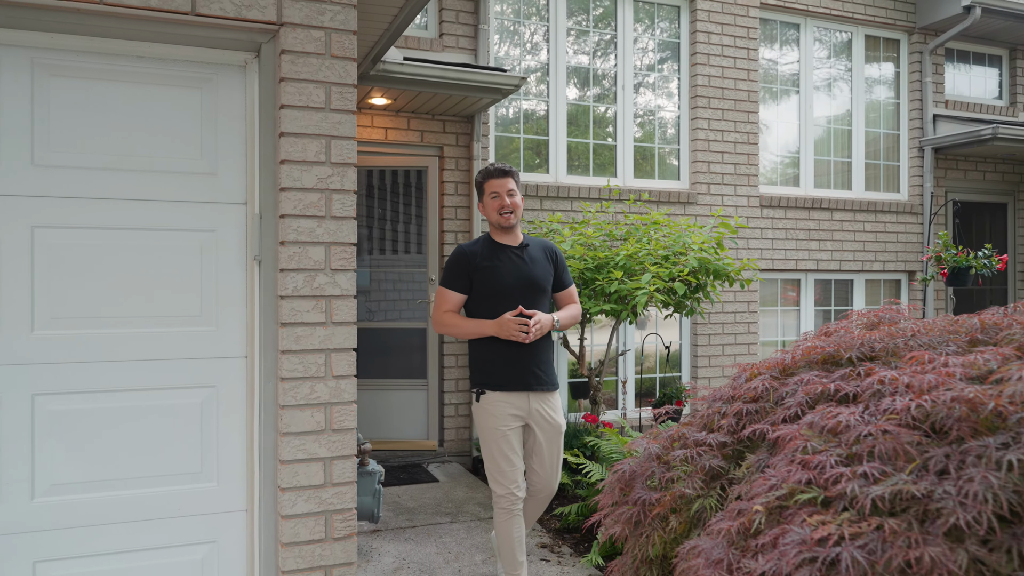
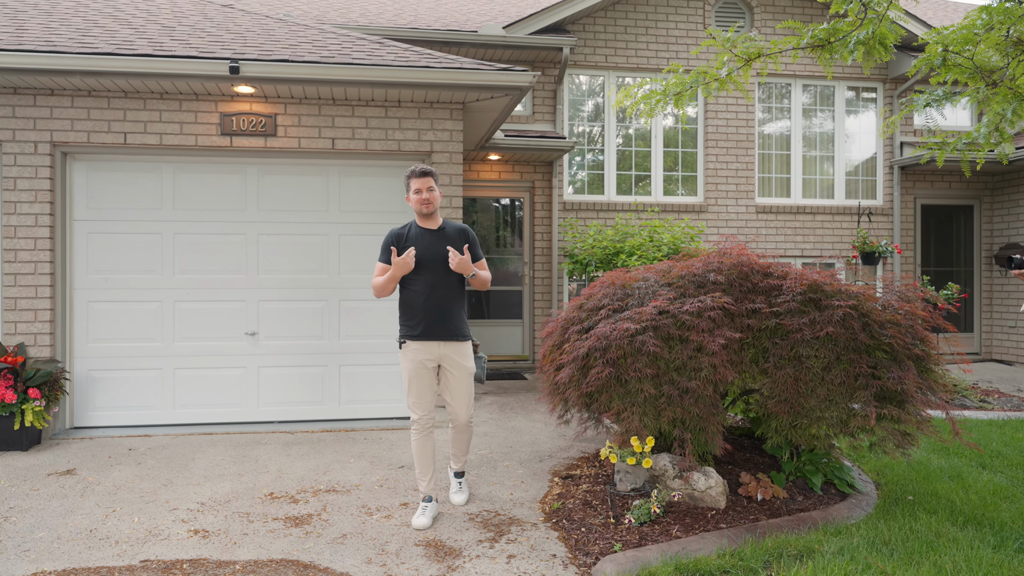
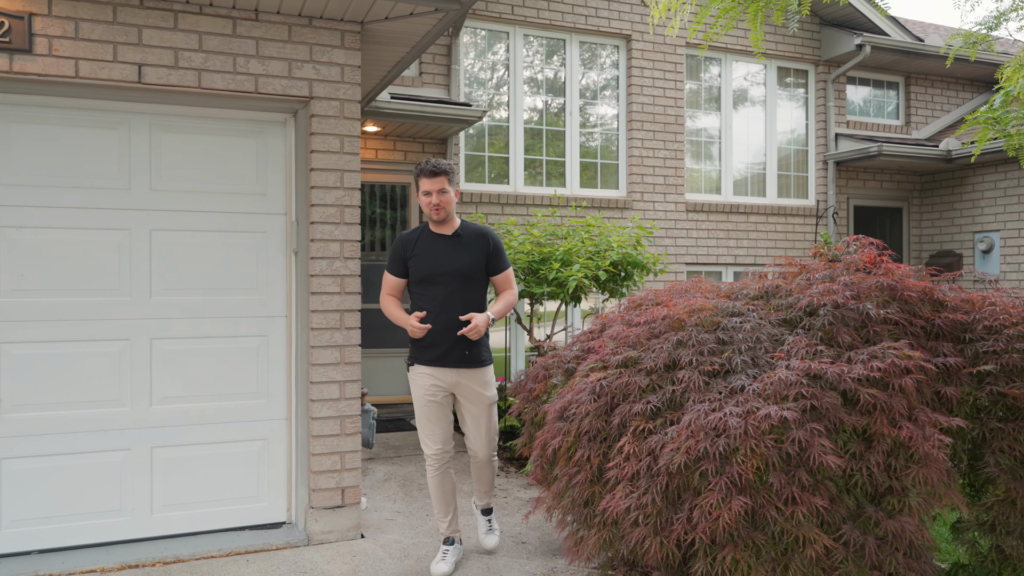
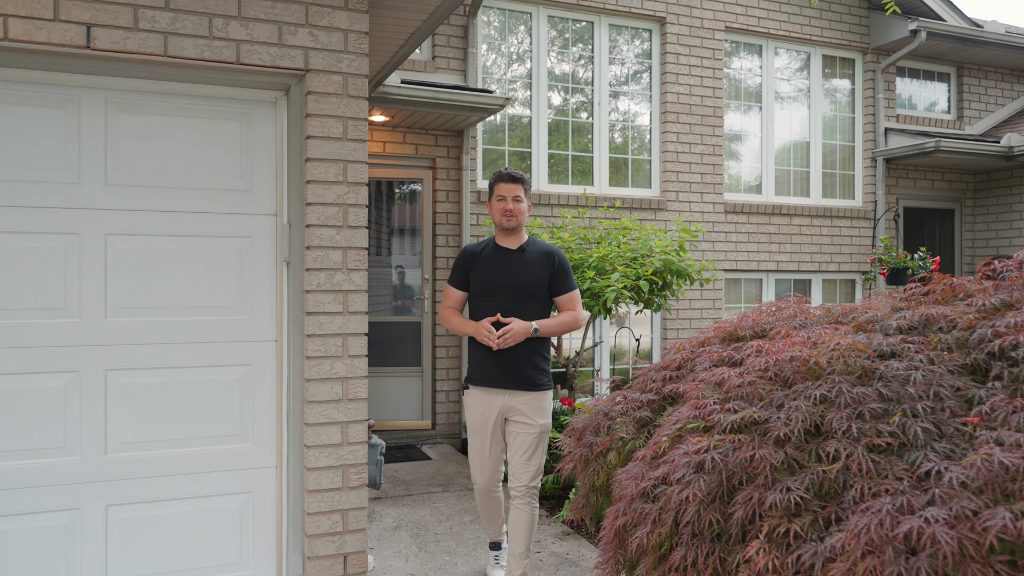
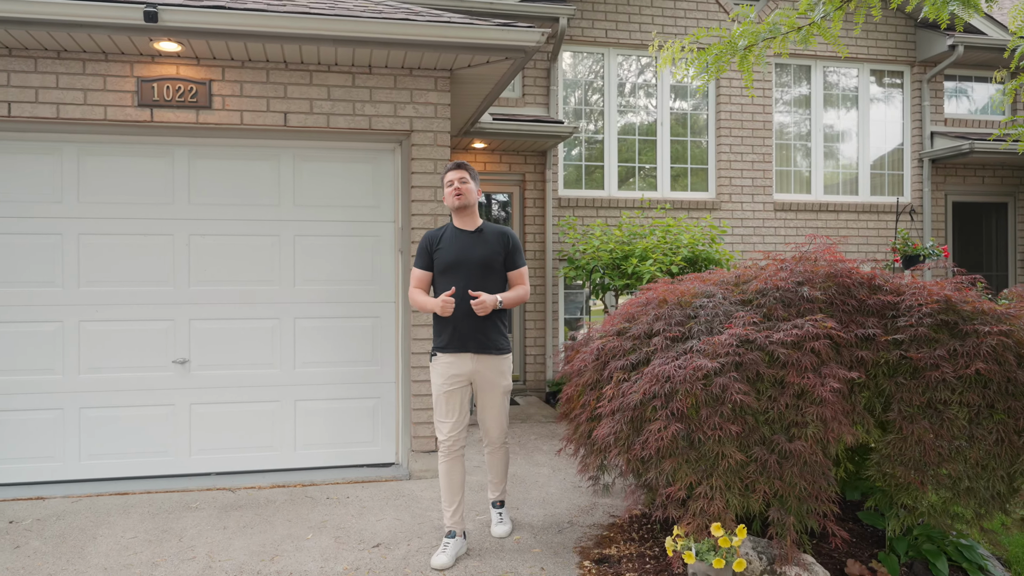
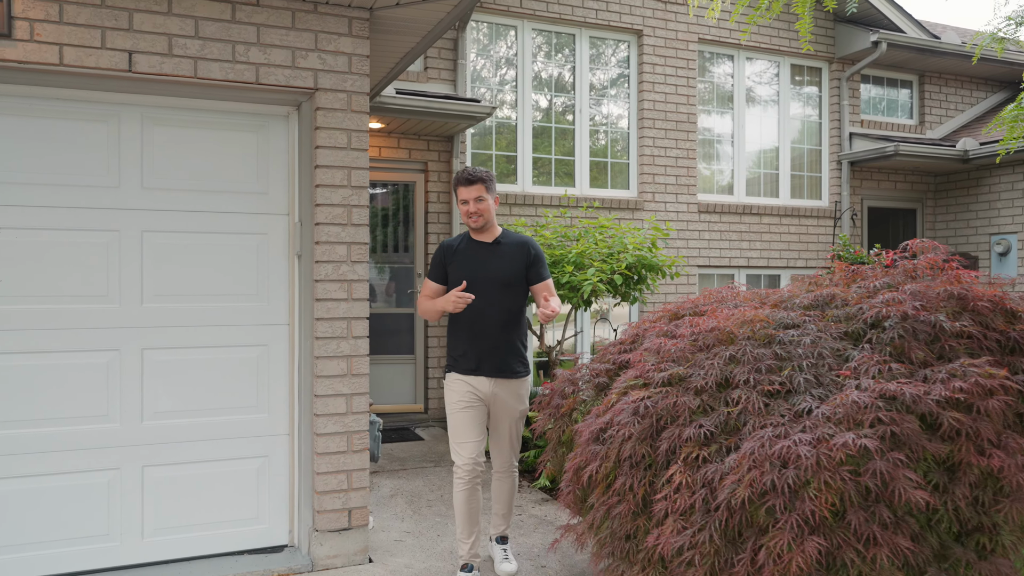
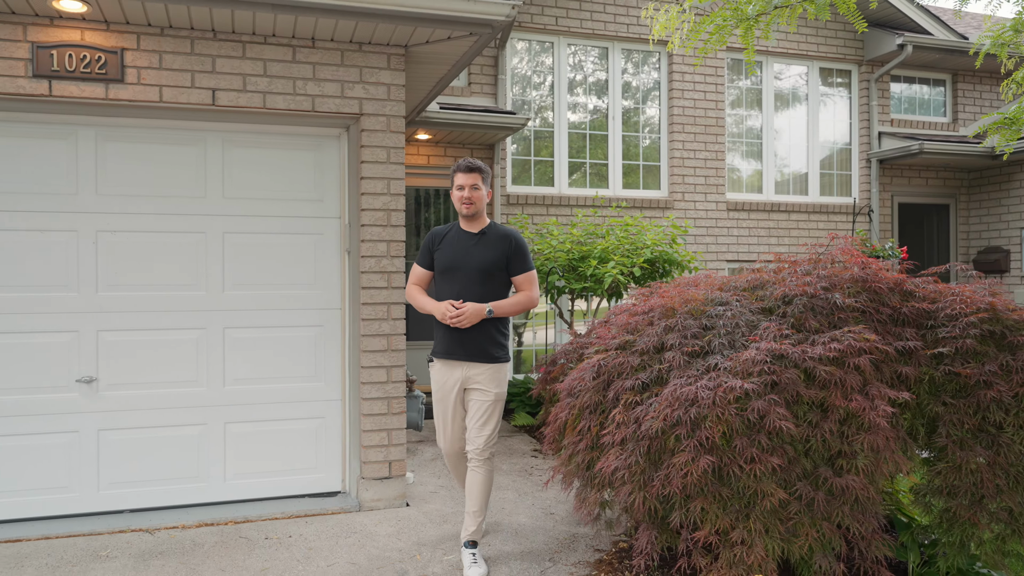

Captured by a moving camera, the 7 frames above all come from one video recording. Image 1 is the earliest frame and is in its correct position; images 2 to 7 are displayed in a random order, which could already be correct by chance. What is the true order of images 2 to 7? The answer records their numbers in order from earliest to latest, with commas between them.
4, 6, 3, 7, 5, 2
